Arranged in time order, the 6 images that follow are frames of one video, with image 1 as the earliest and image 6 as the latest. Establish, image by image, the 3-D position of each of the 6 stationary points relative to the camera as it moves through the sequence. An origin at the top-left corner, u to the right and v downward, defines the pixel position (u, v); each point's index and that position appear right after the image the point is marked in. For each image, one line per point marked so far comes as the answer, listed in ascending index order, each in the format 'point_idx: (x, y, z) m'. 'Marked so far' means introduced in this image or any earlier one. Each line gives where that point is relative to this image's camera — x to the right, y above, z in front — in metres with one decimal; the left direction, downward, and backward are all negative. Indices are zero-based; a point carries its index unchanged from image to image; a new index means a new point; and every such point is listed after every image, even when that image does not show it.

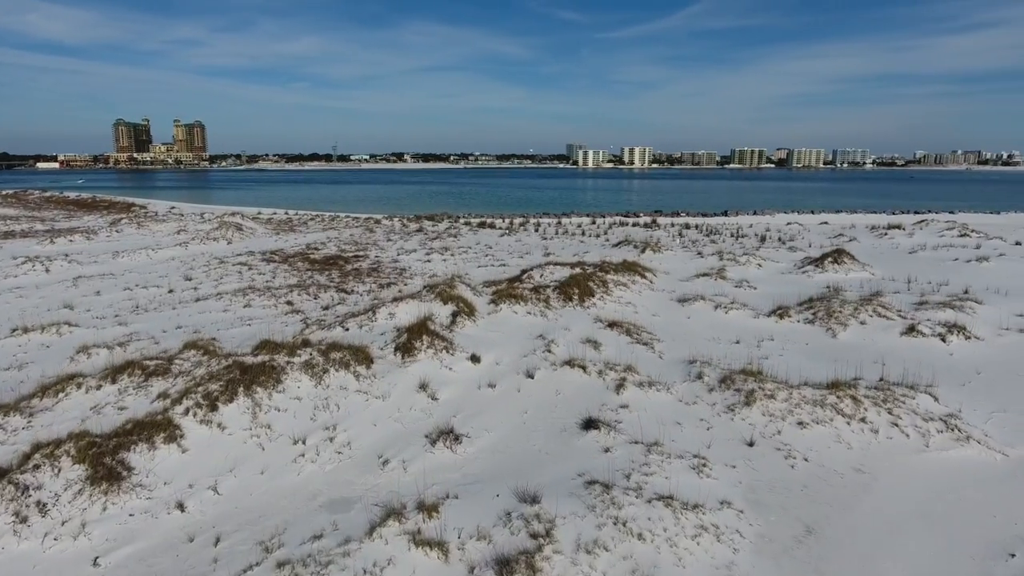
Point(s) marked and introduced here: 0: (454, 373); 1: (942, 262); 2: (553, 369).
0: (-0.6, -0.9, +6.8) m
1: (+10.6, +0.6, +16.3) m
2: (+0.4, -0.9, +7.0) m
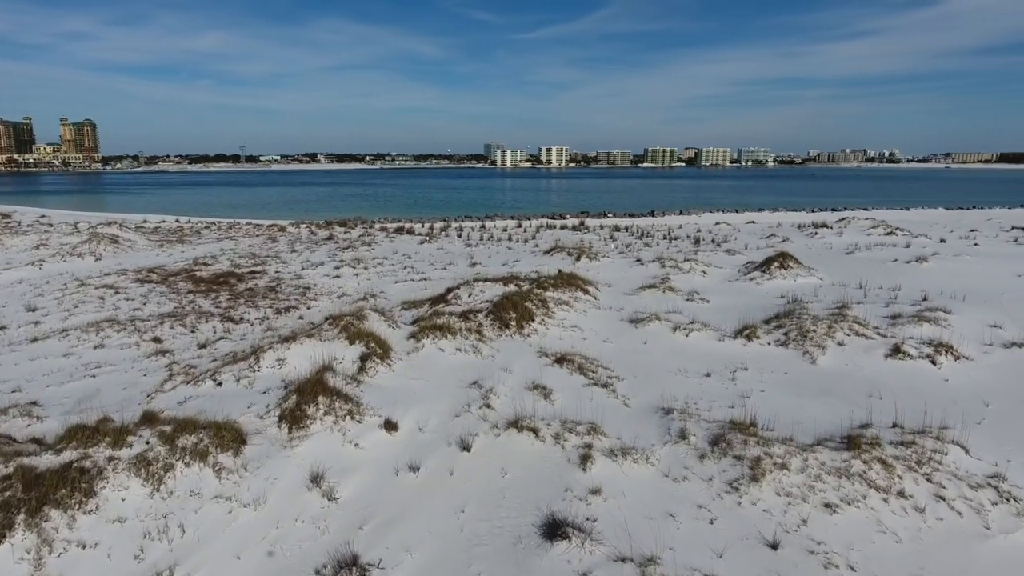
0: (-1.1, -1.2, +5.0) m
1: (+8.9, +0.6, +15.7) m
2: (-0.1, -1.2, +5.3) m
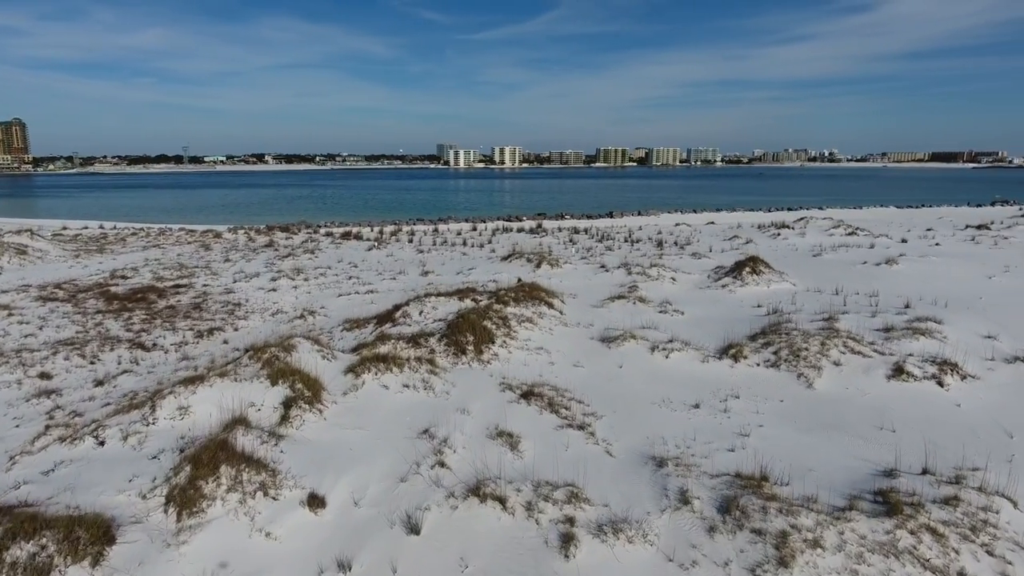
0: (-1.4, -1.5, +3.8) m
1: (+7.8, +0.5, +15.2) m
2: (-0.4, -1.4, +4.2) m
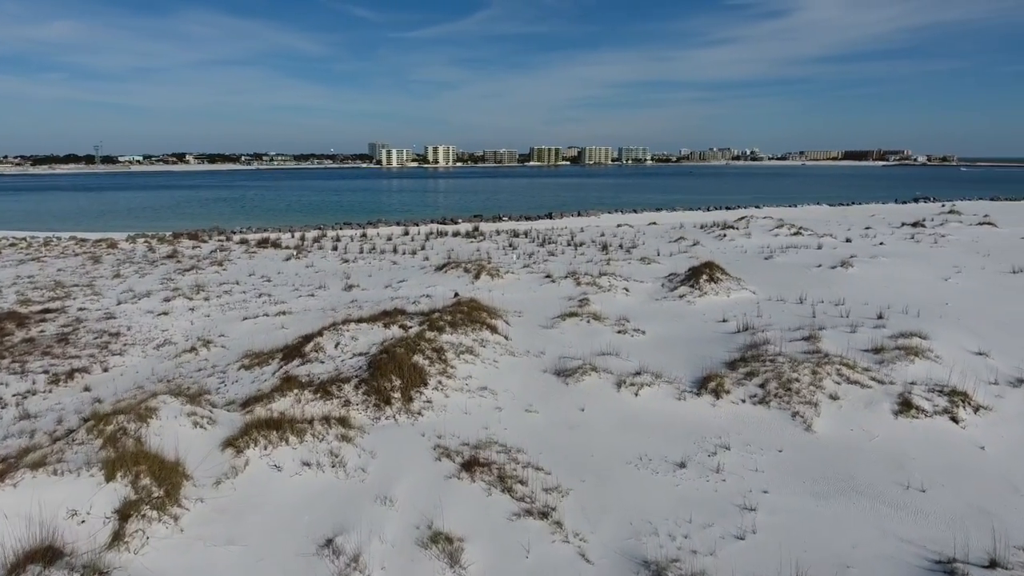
0: (-1.6, -1.8, +2.2) m
1: (+6.5, +0.4, +14.4) m
2: (-0.6, -1.7, +2.7) m
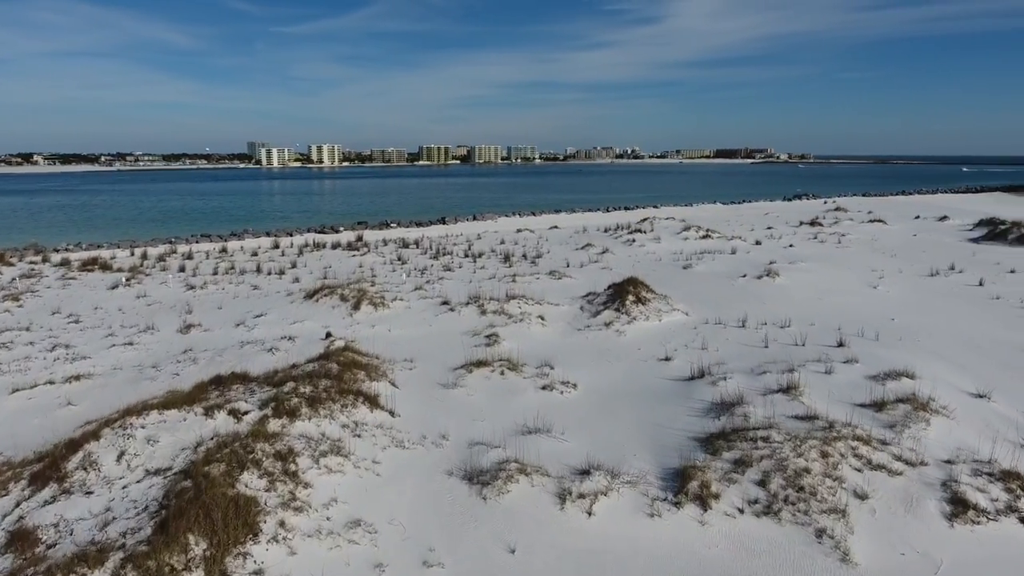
0: (-1.5, -2.3, -0.3) m
1: (+4.4, +0.1, +13.0) m
2: (-0.7, -2.2, +0.3) m
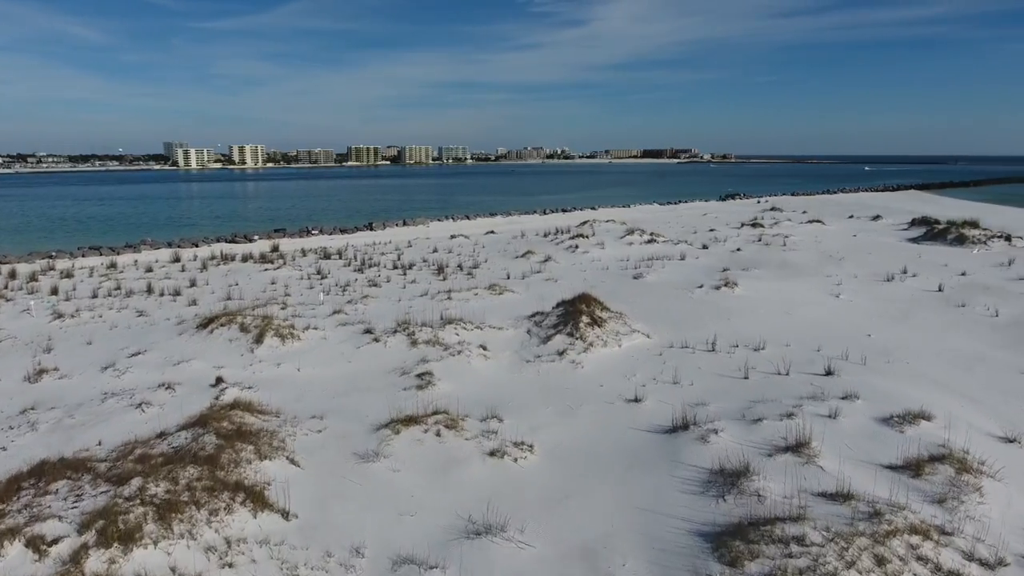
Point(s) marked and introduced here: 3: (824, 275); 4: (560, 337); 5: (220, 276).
0: (-1.3, -2.6, -1.9) m
1: (+3.2, -0.1, +11.9) m
2: (-0.5, -2.5, -1.2) m
3: (+6.6, +0.3, +13.9) m
4: (+0.6, -0.7, +8.6) m
5: (-6.3, +0.3, +14.1) m
